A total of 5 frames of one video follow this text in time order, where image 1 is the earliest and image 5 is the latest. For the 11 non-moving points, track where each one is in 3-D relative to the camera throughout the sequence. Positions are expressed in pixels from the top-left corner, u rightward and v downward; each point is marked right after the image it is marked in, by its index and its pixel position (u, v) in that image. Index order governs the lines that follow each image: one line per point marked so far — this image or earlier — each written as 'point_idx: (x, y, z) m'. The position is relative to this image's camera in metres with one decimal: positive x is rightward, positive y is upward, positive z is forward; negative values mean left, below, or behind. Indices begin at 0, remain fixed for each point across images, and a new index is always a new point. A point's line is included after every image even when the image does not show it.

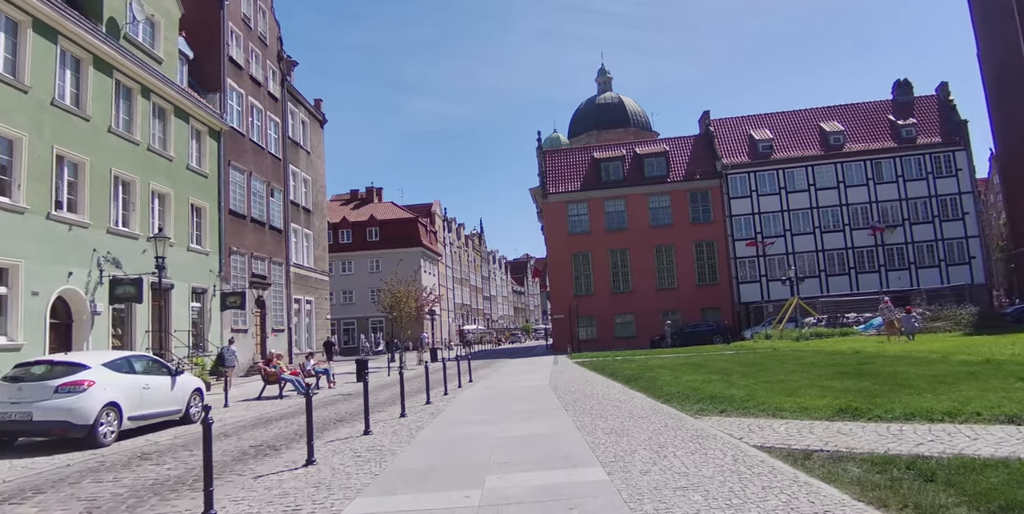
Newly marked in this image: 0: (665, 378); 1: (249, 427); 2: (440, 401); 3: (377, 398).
0: (+3.4, -2.7, +15.1) m
1: (-5.0, -3.2, +12.8) m
2: (-1.6, -3.1, +14.7) m
3: (-3.4, -3.6, +17.1) m
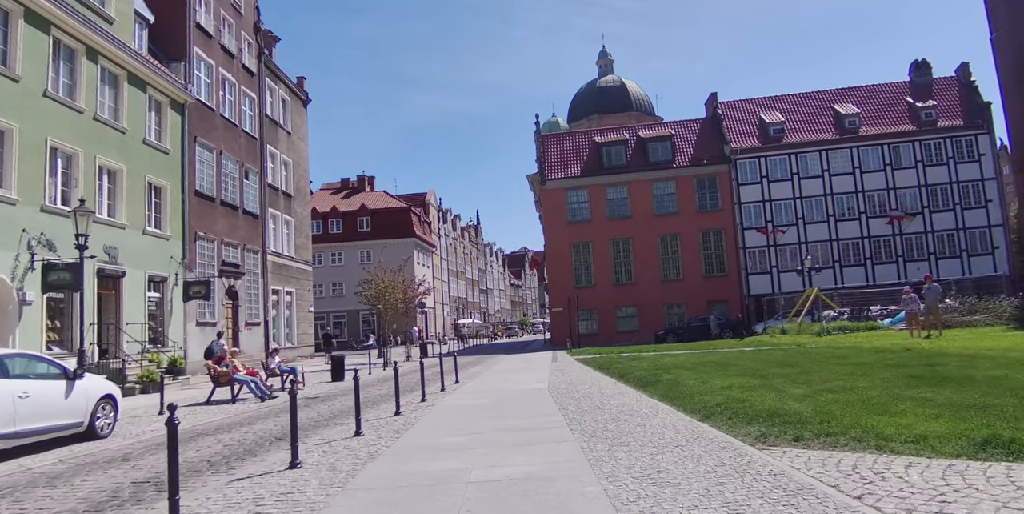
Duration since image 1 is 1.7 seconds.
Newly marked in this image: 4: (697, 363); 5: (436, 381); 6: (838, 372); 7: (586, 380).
0: (+3.2, -2.3, +12.4) m
1: (-5.1, -2.8, +10.1) m
2: (-1.7, -2.7, +12.0) m
3: (-3.6, -3.1, +14.3) m
4: (+4.6, -2.7, +17.0) m
5: (-2.1, -3.5, +19.0) m
6: (+5.8, -2.0, +12.1) m
7: (+1.6, -2.7, +15.2) m
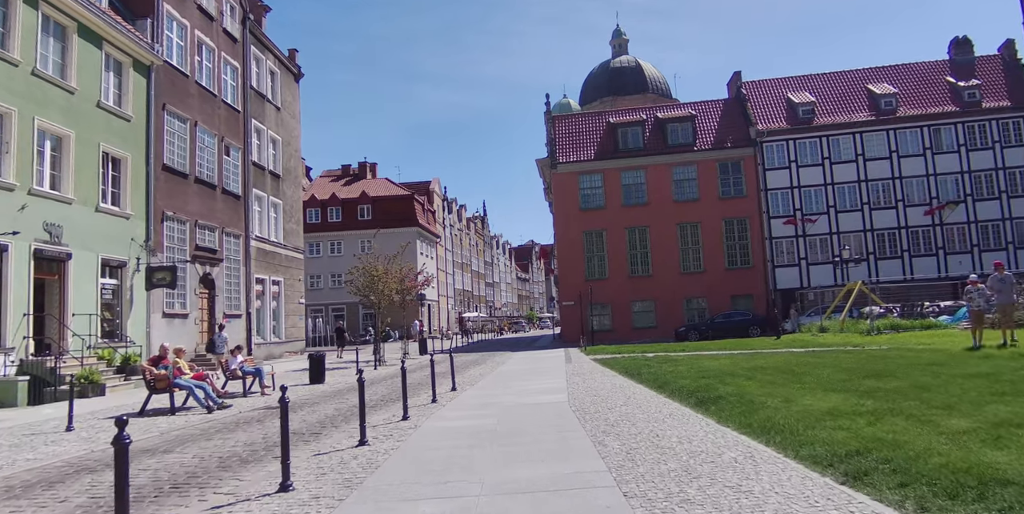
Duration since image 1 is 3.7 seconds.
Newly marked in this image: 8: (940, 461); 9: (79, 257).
0: (+3.3, -1.9, +9.1) m
1: (-5.0, -2.4, +6.9) m
2: (-1.6, -2.3, +8.8) m
3: (-3.5, -2.7, +11.1) m
4: (+4.8, -2.3, +13.7) m
5: (-1.9, -3.0, +15.8) m
6: (+5.9, -1.7, +8.8) m
7: (+1.8, -2.3, +11.9) m
8: (+3.1, -1.5, +5.0) m
9: (-12.6, 0.0, +19.8) m
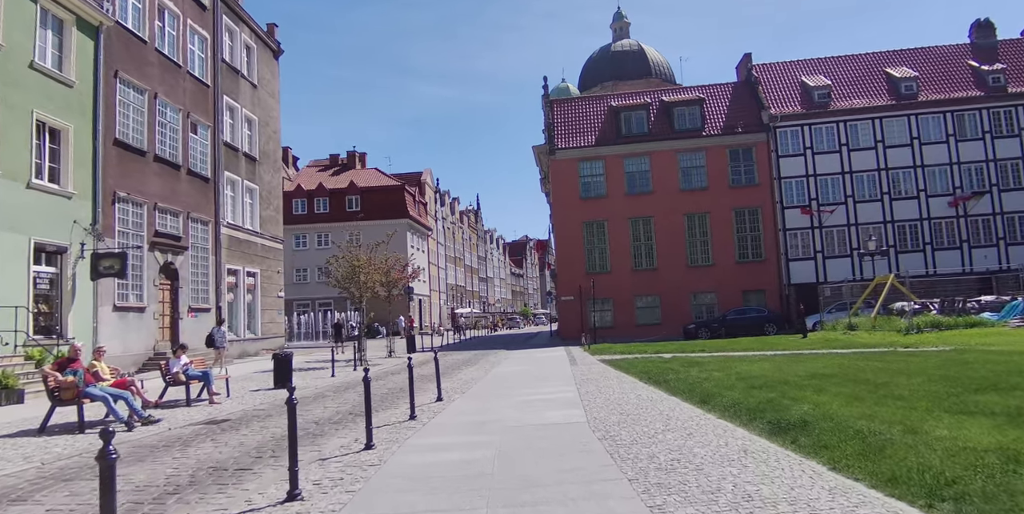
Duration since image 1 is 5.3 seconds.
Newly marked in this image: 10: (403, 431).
0: (+3.4, -1.6, +6.4) m
1: (-5.0, -2.0, +4.1) m
2: (-1.6, -2.0, +6.1) m
3: (-3.4, -2.4, +8.4) m
4: (+4.8, -1.9, +11.1) m
5: (-2.0, -2.6, +13.1) m
6: (+6.0, -1.4, +6.2) m
7: (+1.8, -2.0, +9.2) m
8: (+3.2, -1.2, +2.3) m
9: (-12.7, +0.4, +17.0) m
10: (-1.4, -2.2, +8.5) m
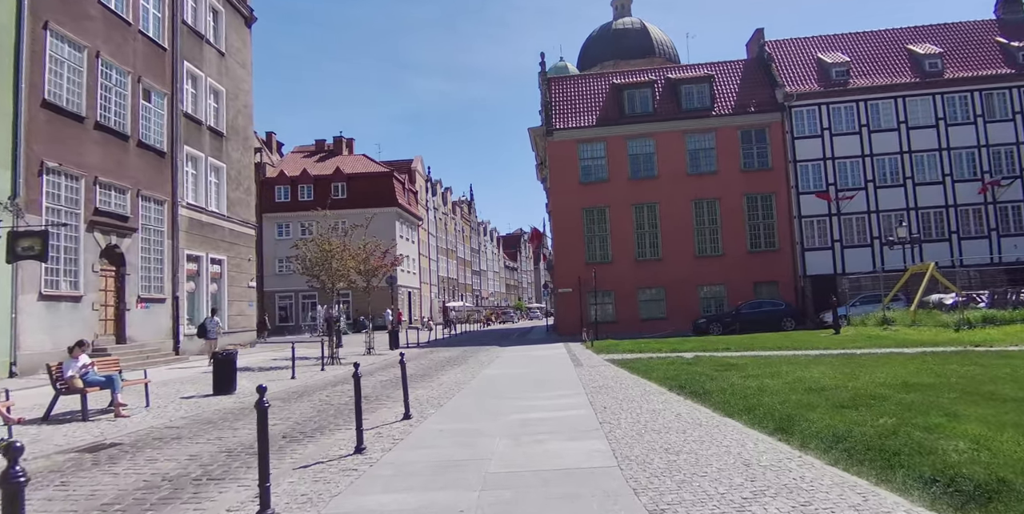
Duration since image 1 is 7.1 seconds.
0: (+3.3, -1.3, +3.5) m
1: (-5.0, -1.7, +1.2) m
2: (-1.6, -1.6, +3.1) m
3: (-3.5, -2.0, +5.4) m
4: (+4.7, -1.6, +8.2) m
5: (-2.1, -2.2, +10.1) m
6: (+5.9, -1.1, +3.3) m
7: (+1.7, -1.6, +6.3) m
8: (+3.2, -0.9, -0.6) m
9: (-12.8, +0.9, +14.0) m
10: (-1.4, -1.8, +5.5) m
